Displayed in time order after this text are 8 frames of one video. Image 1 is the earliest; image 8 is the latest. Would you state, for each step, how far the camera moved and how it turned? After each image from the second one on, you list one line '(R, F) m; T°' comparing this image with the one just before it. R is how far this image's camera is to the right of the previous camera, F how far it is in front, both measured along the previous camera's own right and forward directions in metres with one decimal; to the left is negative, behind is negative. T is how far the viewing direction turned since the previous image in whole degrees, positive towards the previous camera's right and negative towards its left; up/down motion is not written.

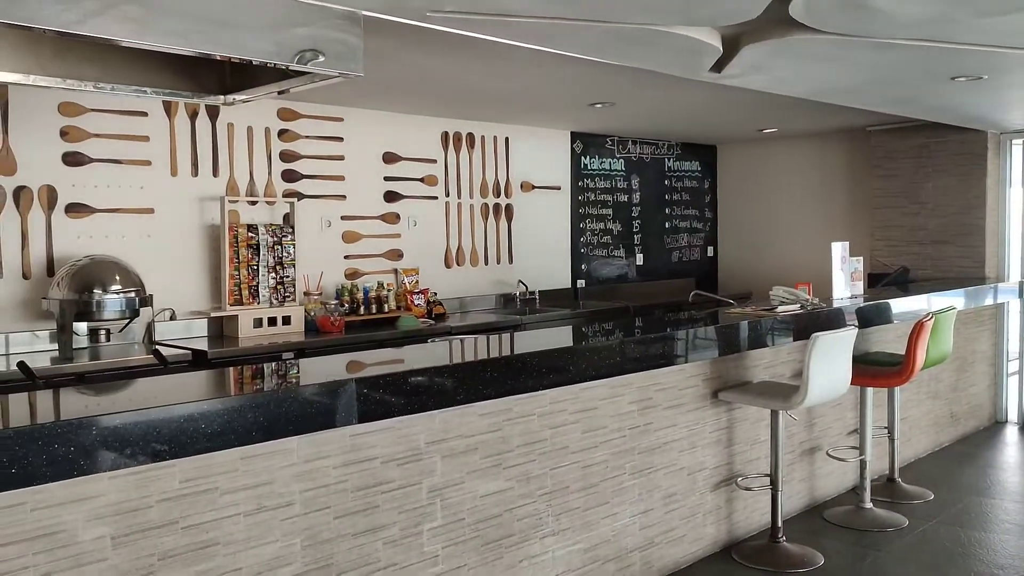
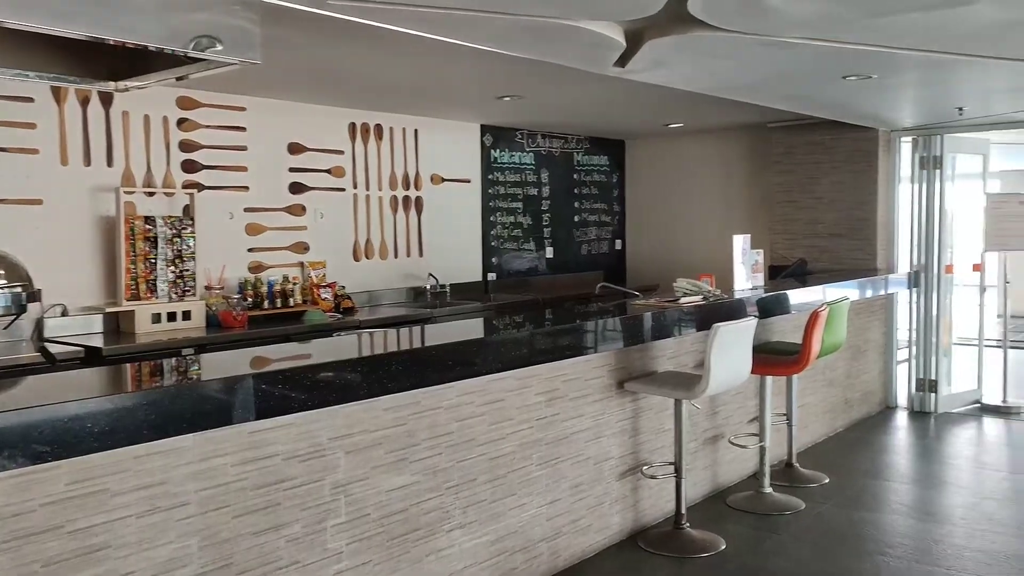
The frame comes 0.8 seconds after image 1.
(0.0, 0.0) m; +5°
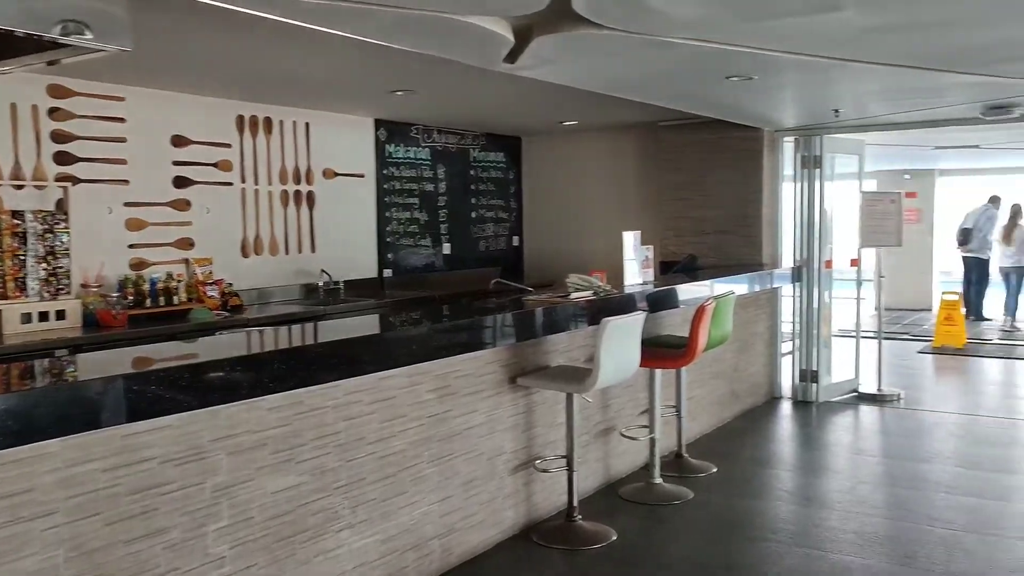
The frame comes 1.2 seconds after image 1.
(0.0, 0.0) m; +6°
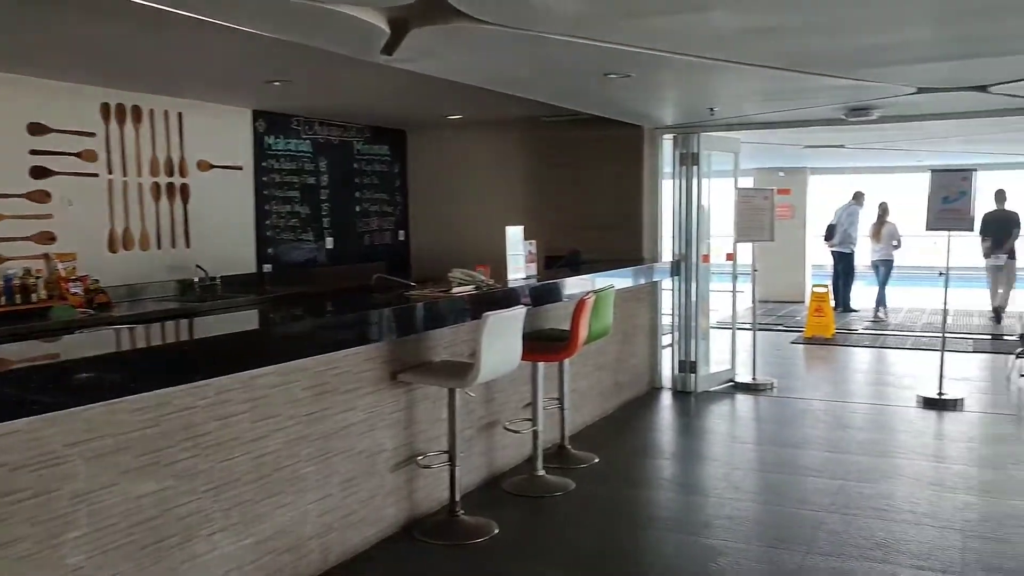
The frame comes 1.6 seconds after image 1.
(0.0, 0.0) m; +7°
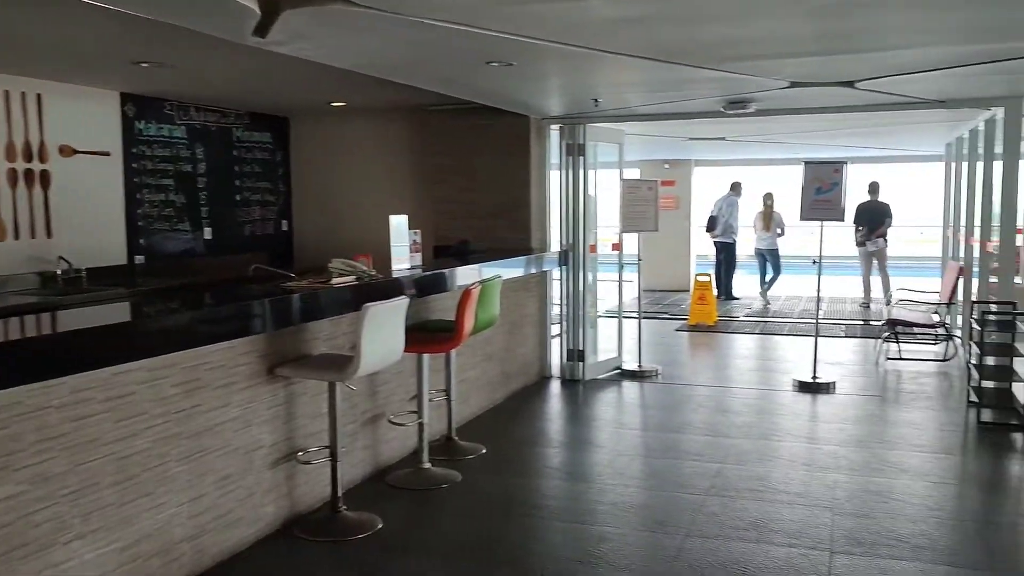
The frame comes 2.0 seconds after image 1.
(+0.1, 0.0) m; +7°
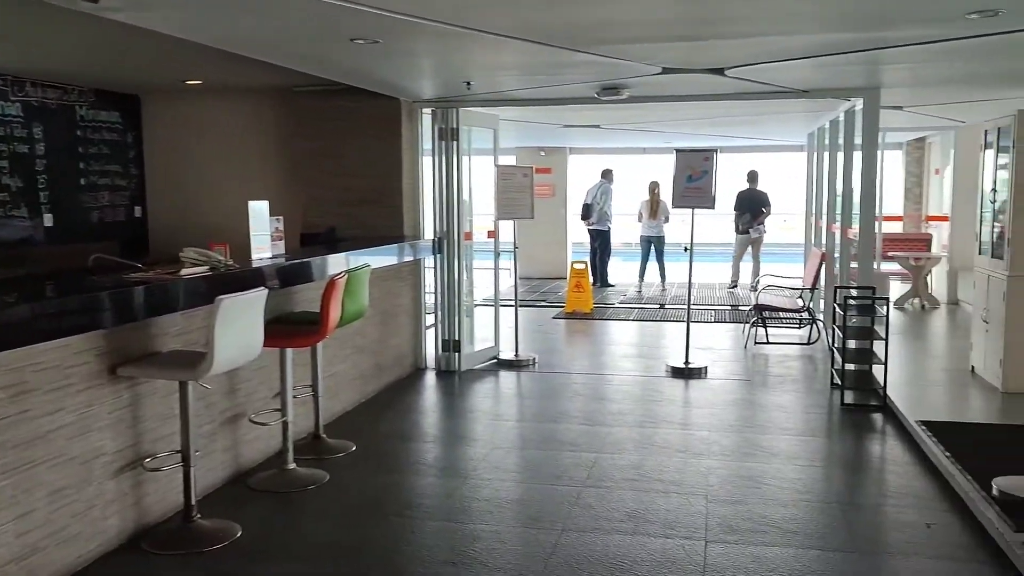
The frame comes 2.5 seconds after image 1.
(0.0, +0.2) m; +8°
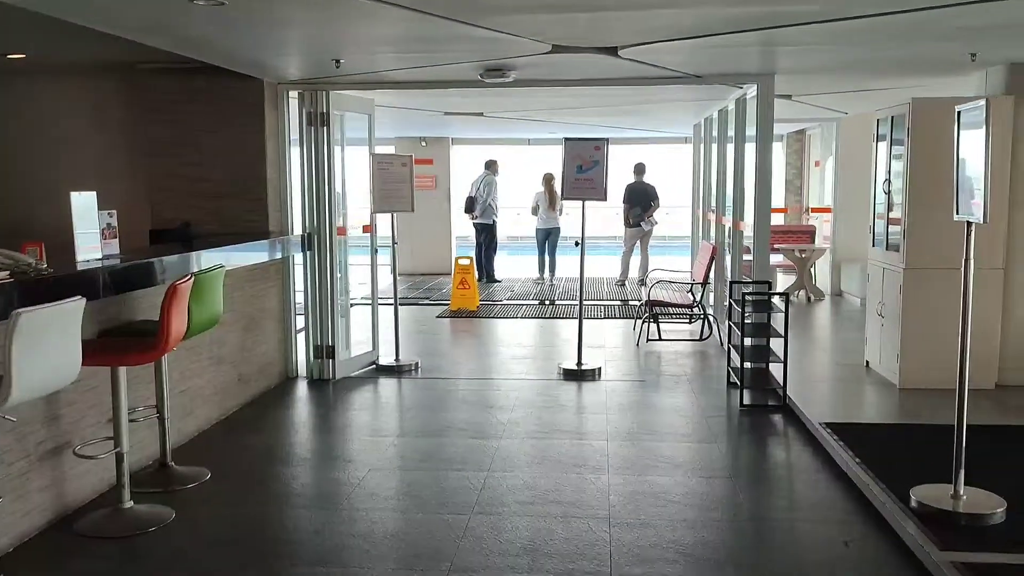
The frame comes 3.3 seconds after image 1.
(0.0, +0.5) m; +7°
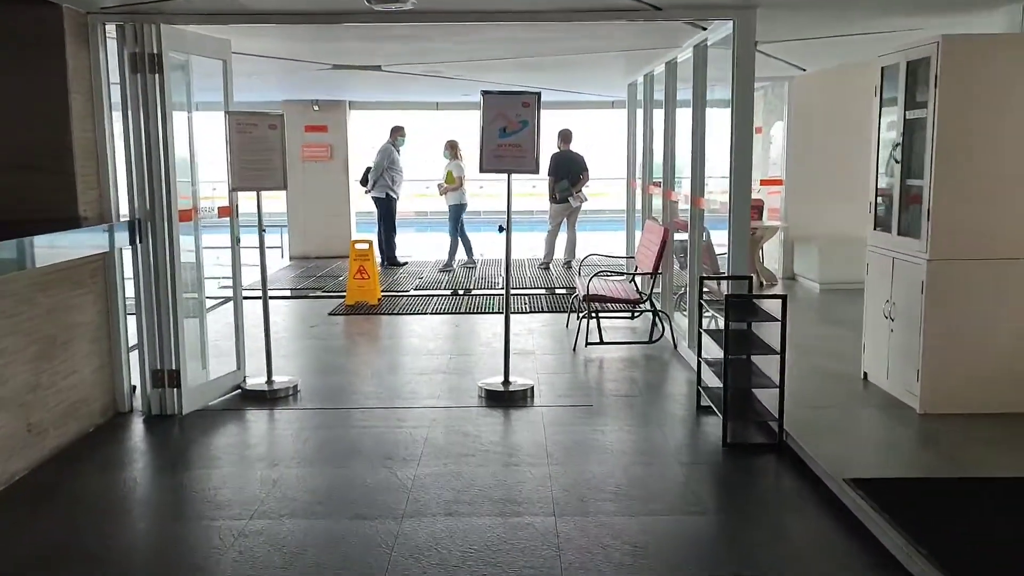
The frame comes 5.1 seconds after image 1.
(0.0, +1.4) m; +6°
